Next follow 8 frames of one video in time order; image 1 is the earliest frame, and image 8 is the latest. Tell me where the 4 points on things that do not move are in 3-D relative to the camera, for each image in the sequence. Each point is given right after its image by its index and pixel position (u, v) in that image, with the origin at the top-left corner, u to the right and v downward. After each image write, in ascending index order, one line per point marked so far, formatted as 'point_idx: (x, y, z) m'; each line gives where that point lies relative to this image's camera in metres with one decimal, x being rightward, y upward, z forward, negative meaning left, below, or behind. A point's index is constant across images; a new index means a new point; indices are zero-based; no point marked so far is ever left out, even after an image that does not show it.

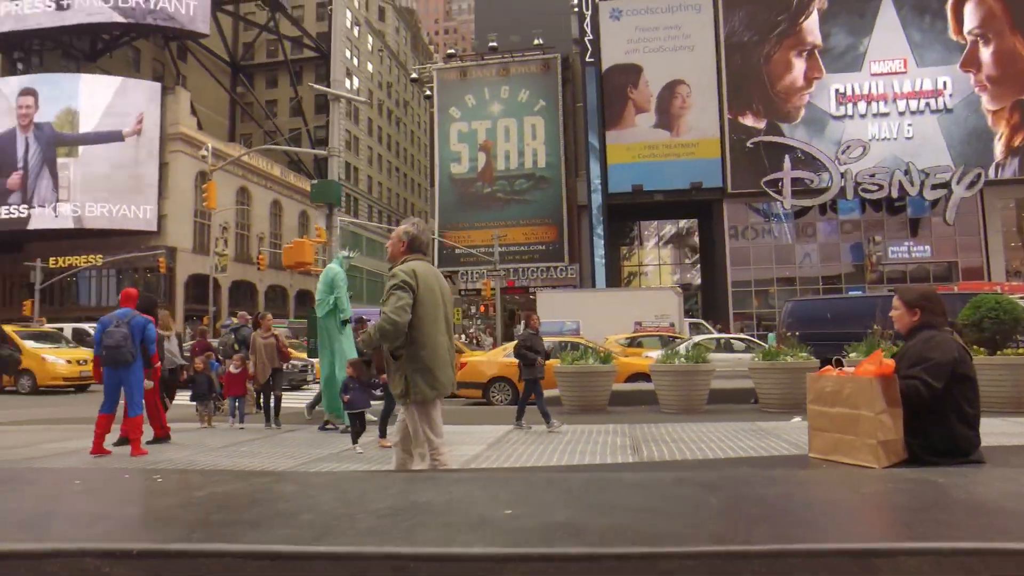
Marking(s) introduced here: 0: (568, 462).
0: (+0.5, -1.7, +6.3) m
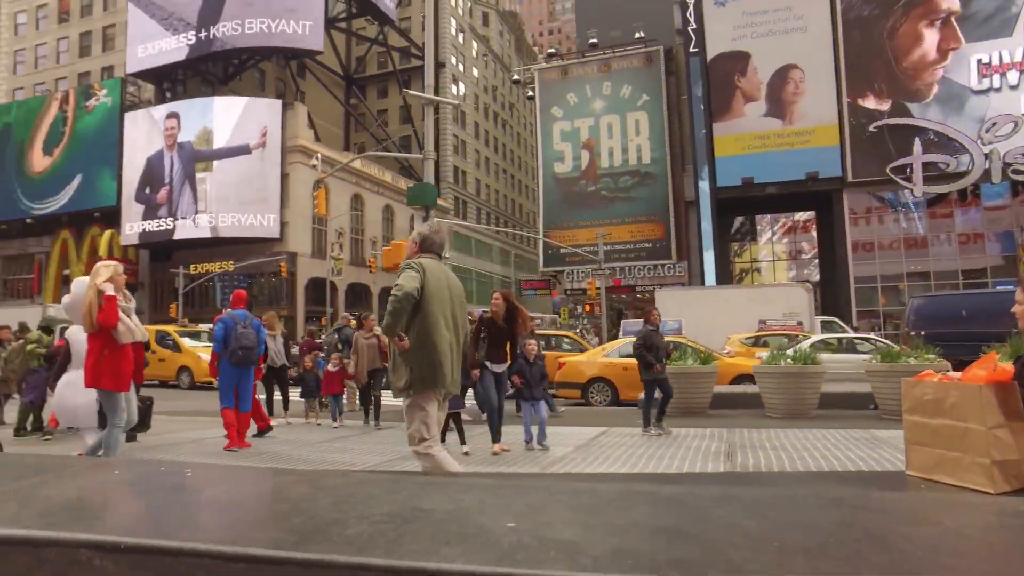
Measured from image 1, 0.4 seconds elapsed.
0: (+1.3, -1.7, +6.1) m
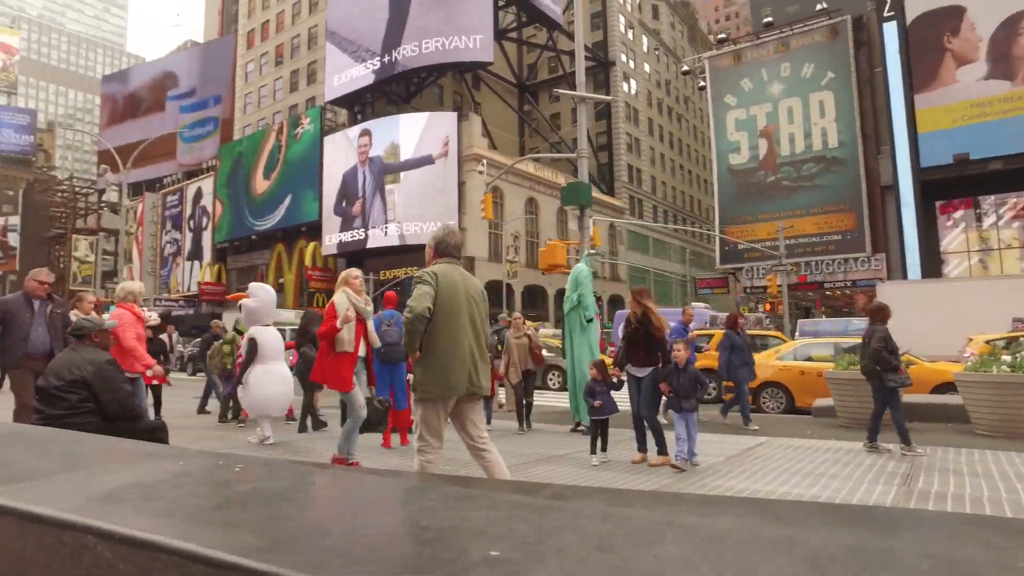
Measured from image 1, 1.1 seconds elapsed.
0: (+2.4, -1.6, +5.4) m
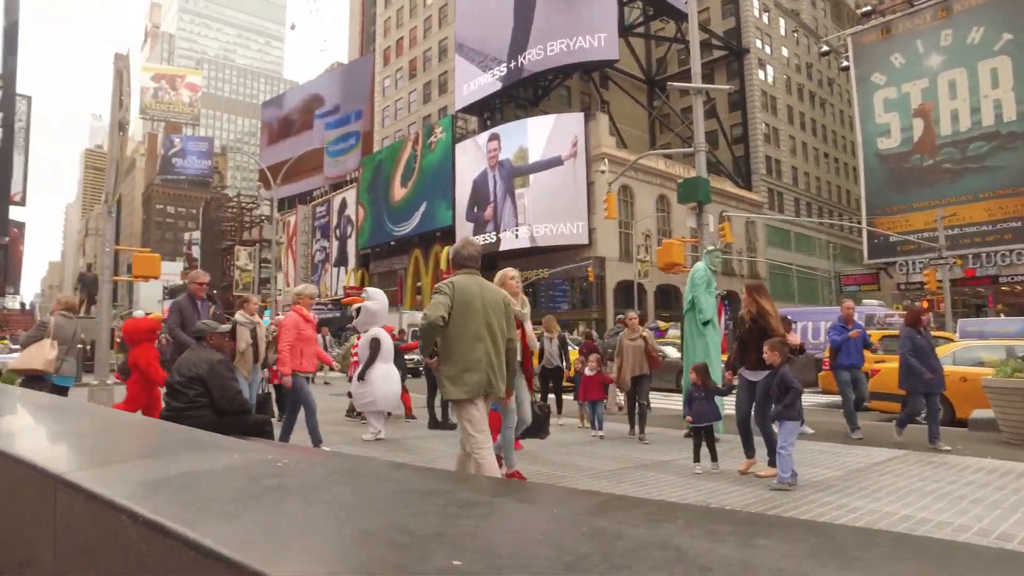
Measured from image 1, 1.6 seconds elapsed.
0: (+3.0, -1.6, +4.8) m
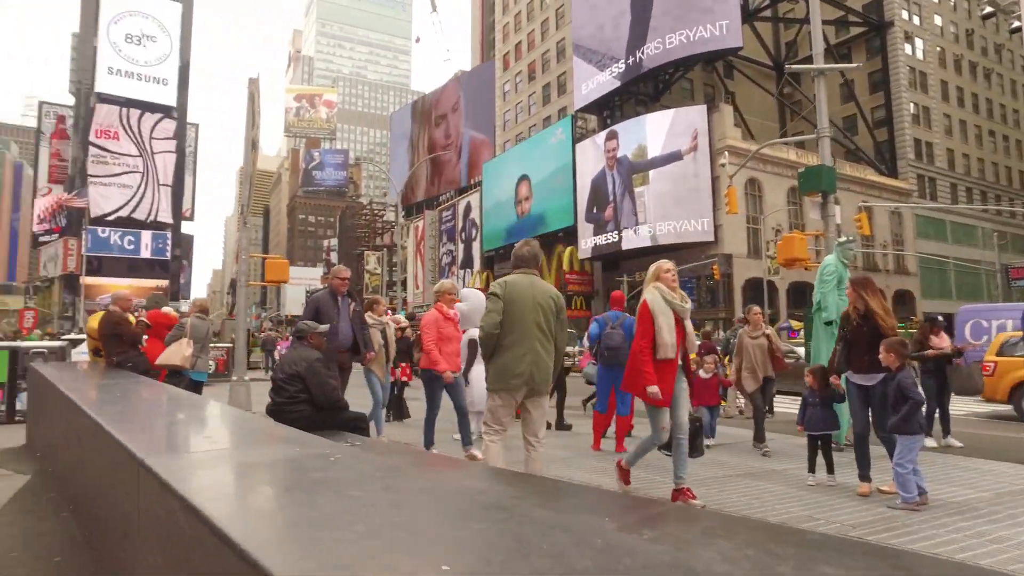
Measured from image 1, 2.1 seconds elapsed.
0: (+3.6, -1.5, +4.1) m
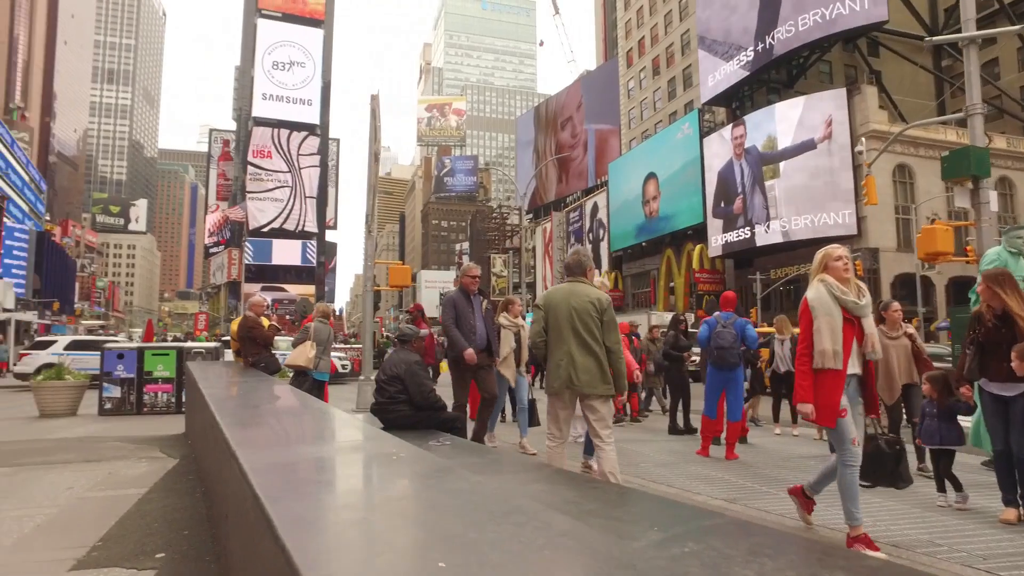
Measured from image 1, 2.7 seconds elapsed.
0: (+4.0, -1.5, +3.4) m
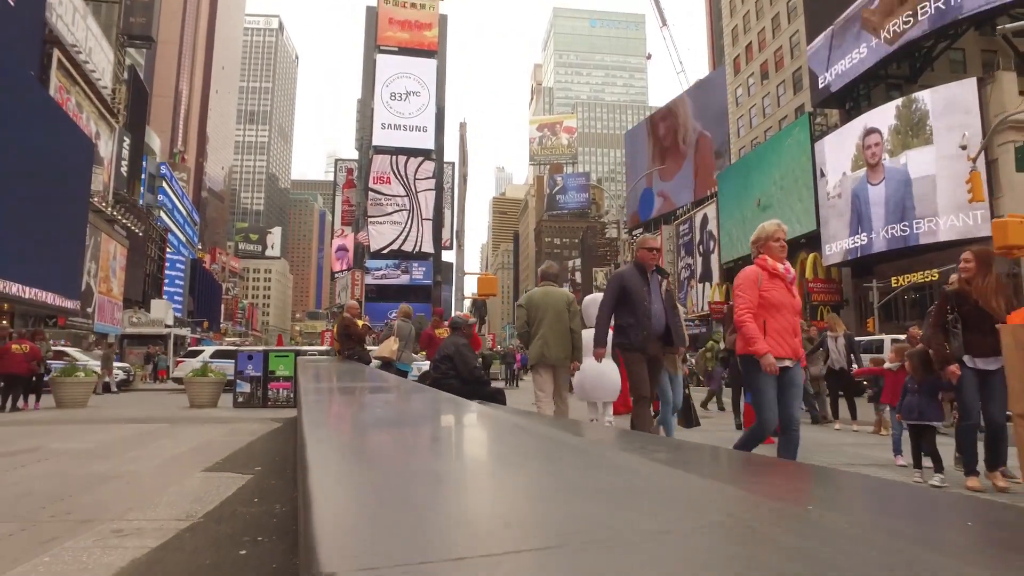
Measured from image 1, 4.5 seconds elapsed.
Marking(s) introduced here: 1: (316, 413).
0: (+3.9, -1.3, +3.7) m
1: (-1.2, -0.7, +3.9) m
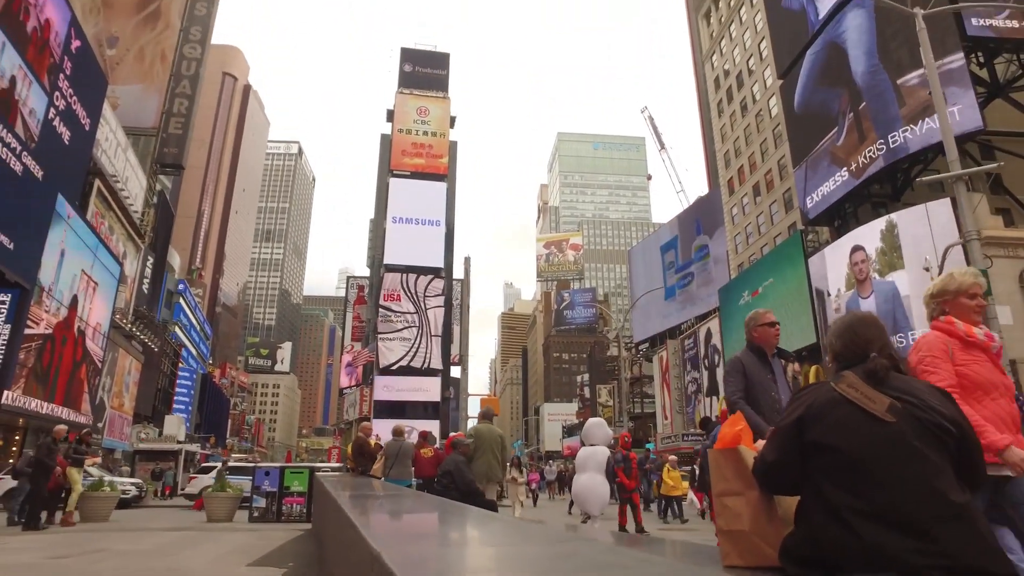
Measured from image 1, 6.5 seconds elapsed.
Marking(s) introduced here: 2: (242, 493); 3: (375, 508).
0: (+3.8, -2.3, +4.7) m
1: (-1.4, -1.7, +5.1) m
2: (-6.2, -4.7, +15.4) m
3: (-1.2, -1.8, +5.8) m
